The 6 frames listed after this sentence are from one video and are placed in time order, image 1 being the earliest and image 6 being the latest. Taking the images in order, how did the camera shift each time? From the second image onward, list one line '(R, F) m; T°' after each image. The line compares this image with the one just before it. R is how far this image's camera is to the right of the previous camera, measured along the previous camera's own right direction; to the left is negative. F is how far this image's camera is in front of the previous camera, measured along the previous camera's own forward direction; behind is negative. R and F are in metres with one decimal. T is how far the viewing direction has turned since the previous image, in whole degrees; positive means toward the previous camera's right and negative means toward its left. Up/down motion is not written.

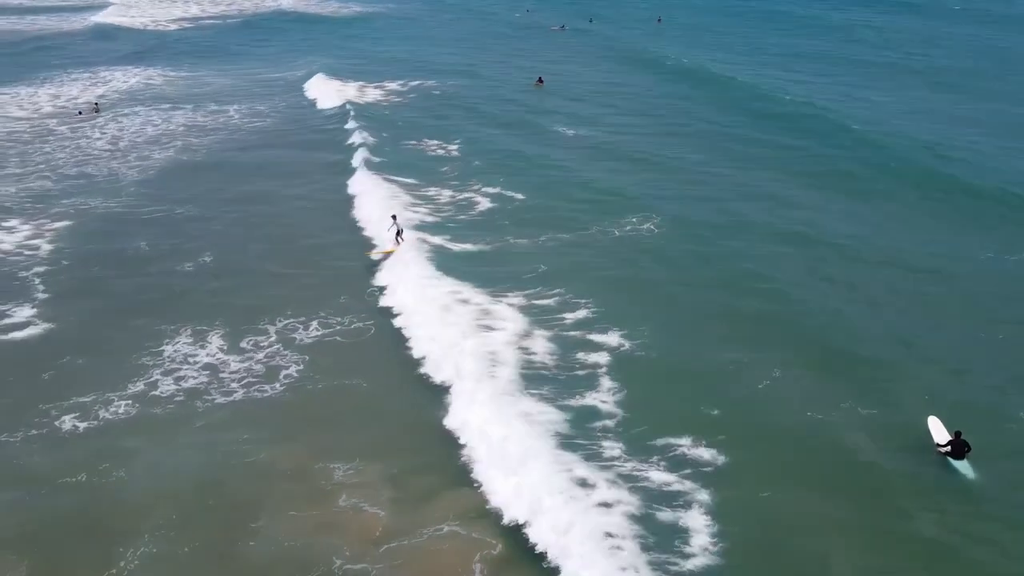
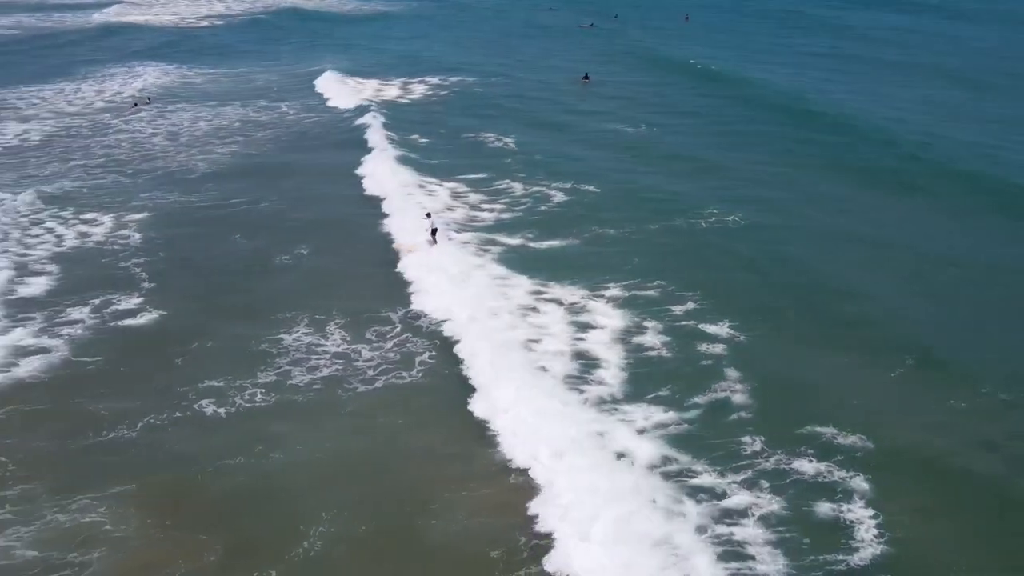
(-2.4, -0.2) m; 0°
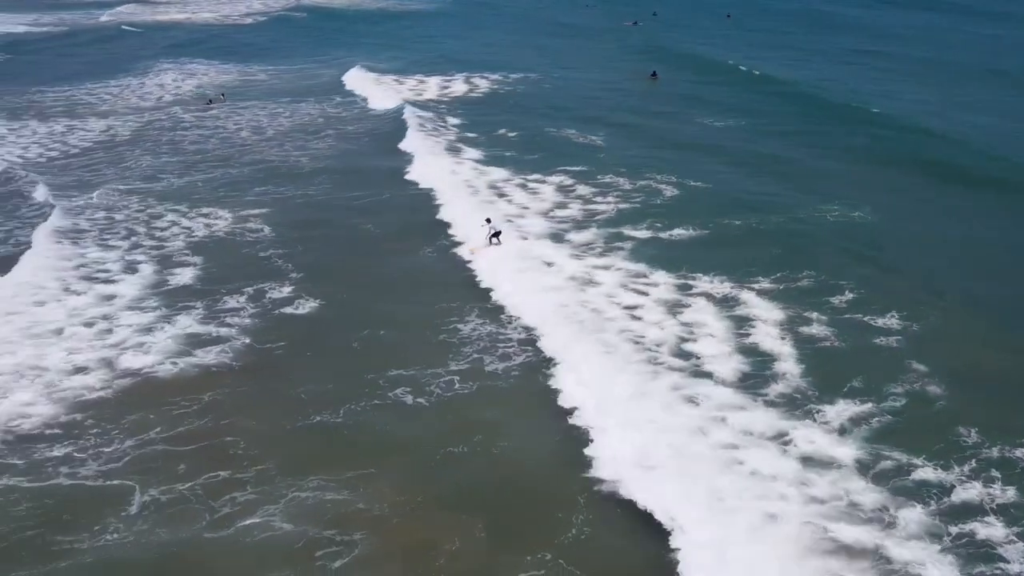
(-3.4, -0.1) m; -1°
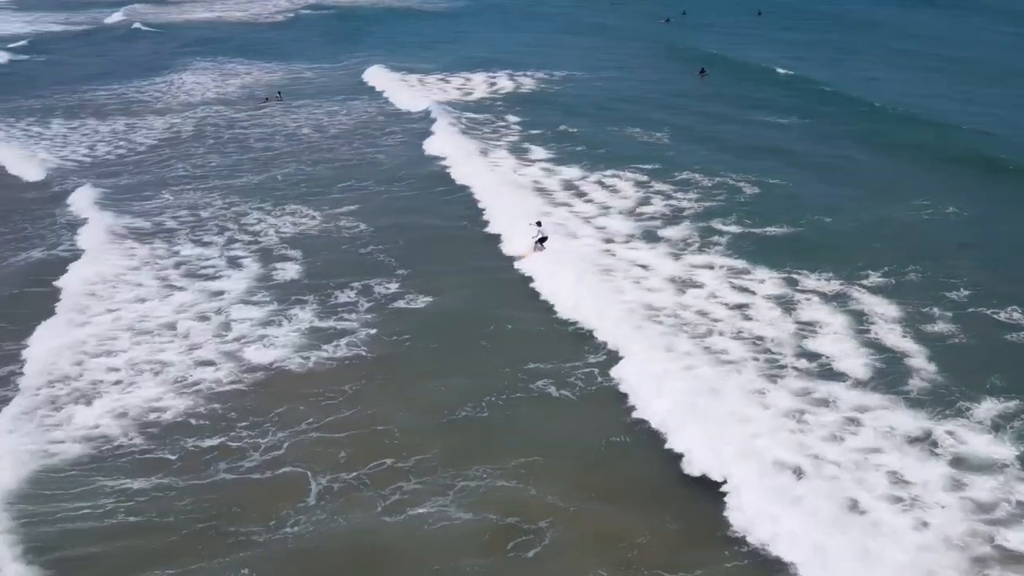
(-2.5, 0.0) m; -1°
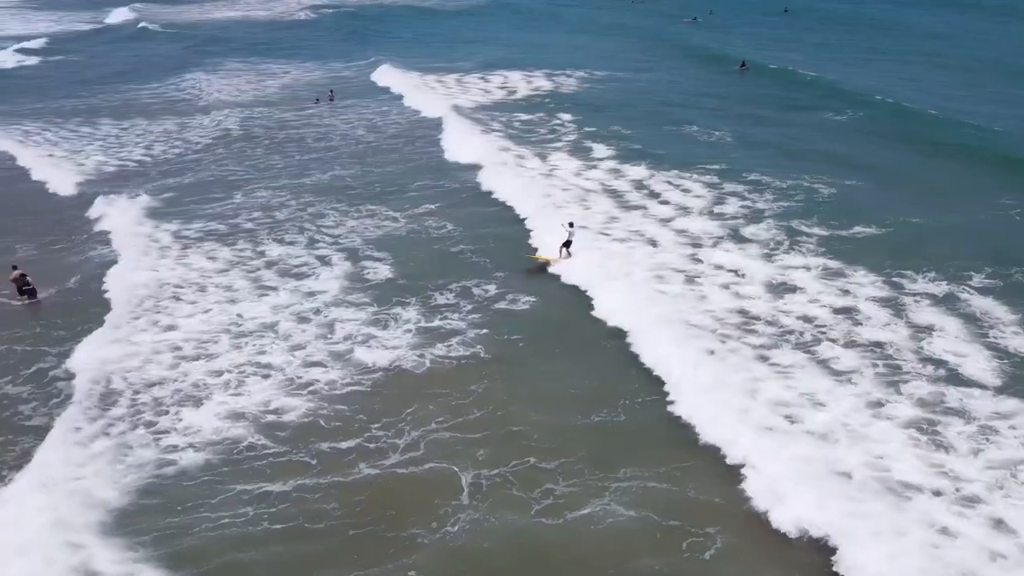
(-2.4, +0.1) m; 0°
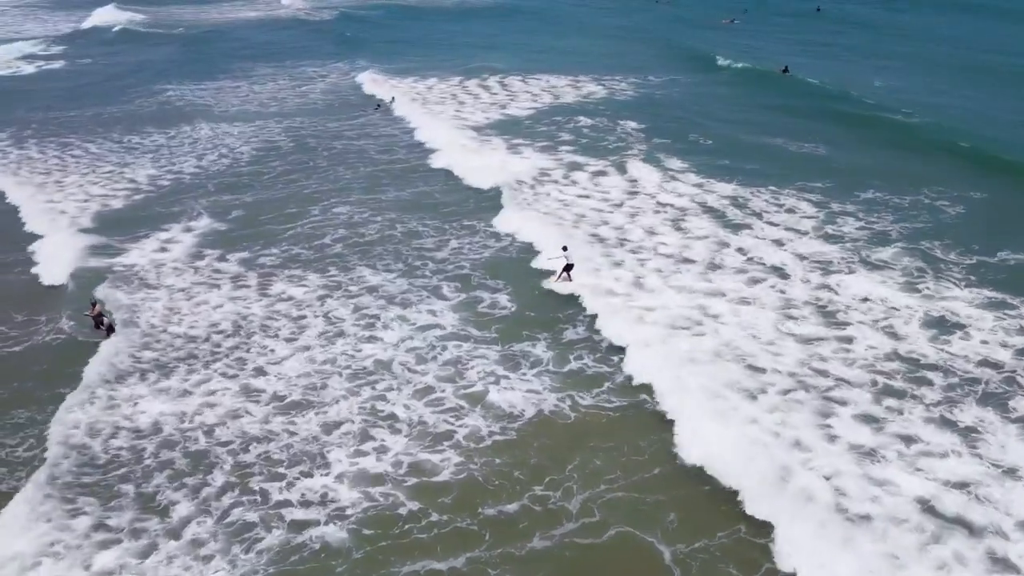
(-3.3, +1.8) m; 0°
